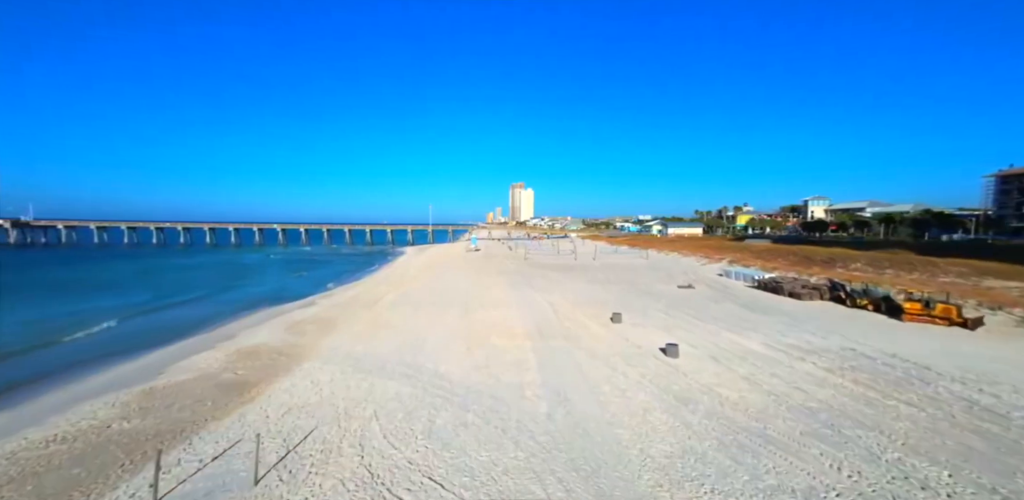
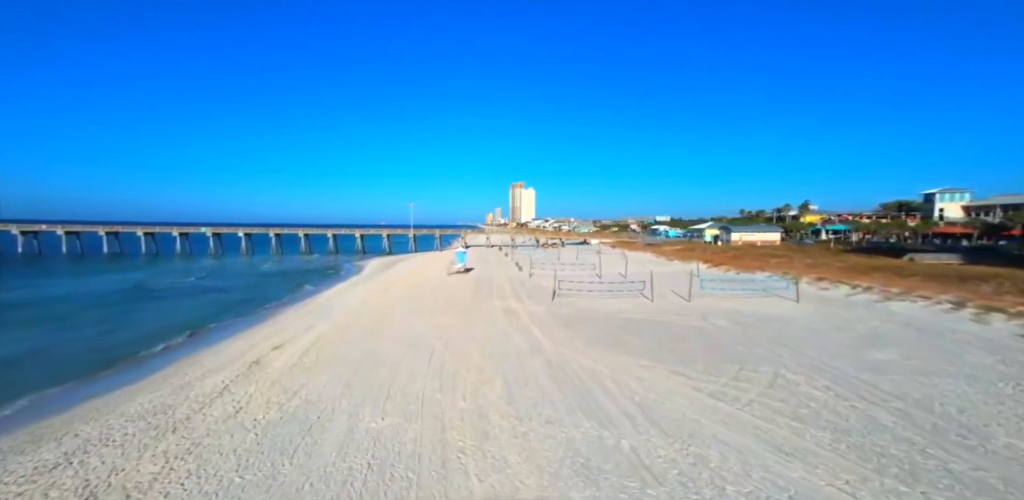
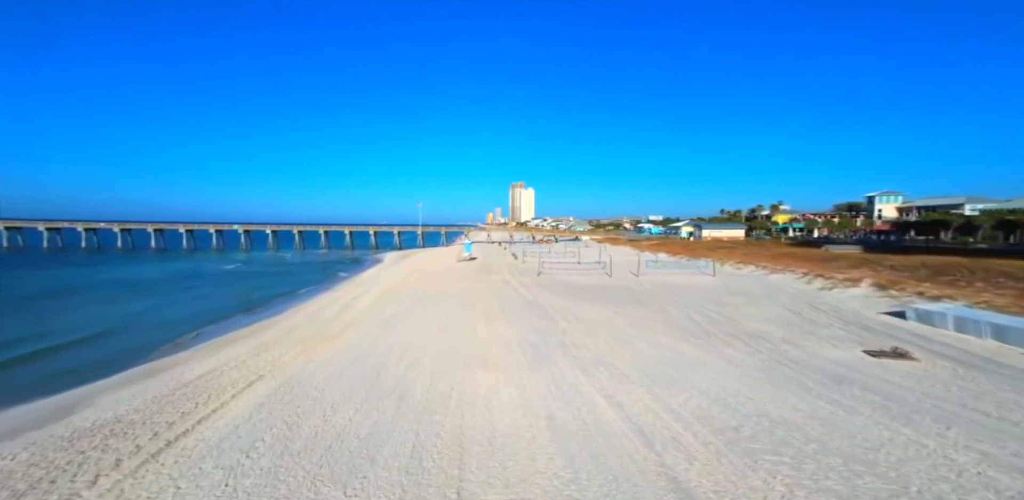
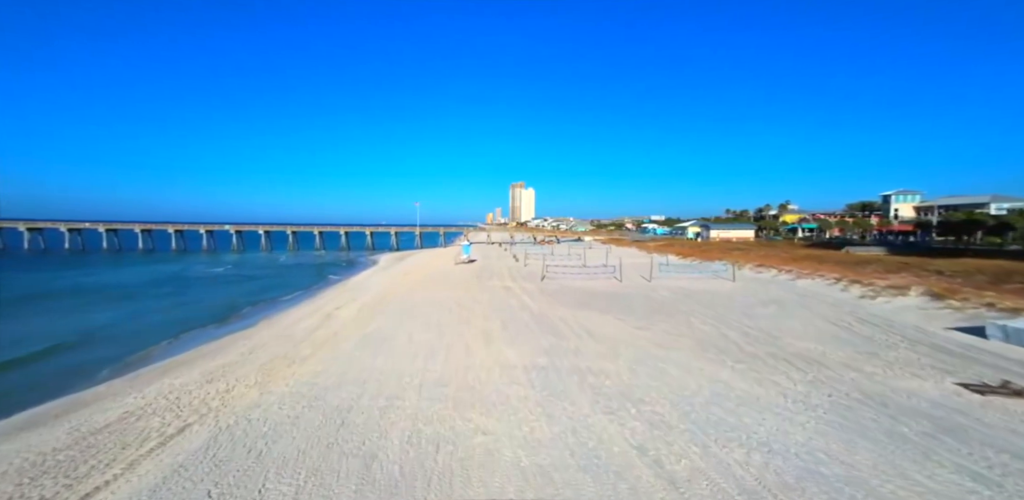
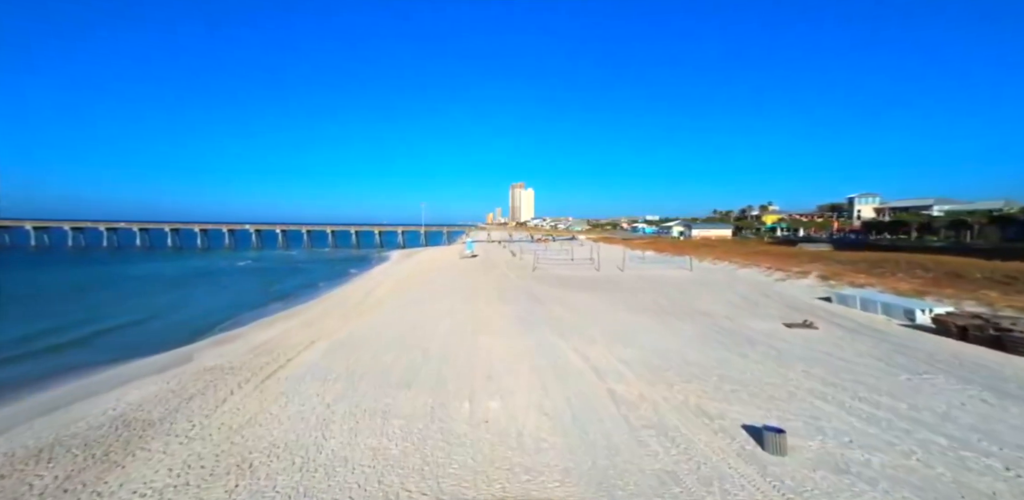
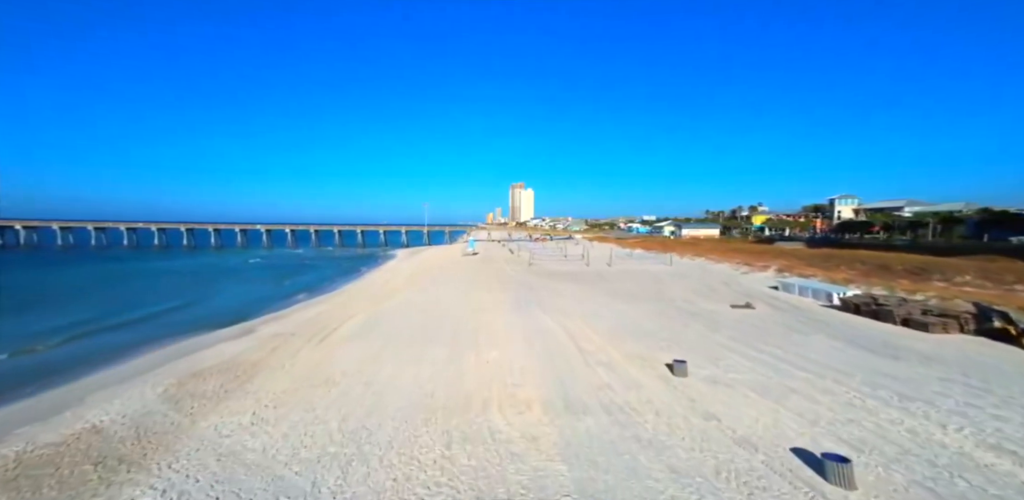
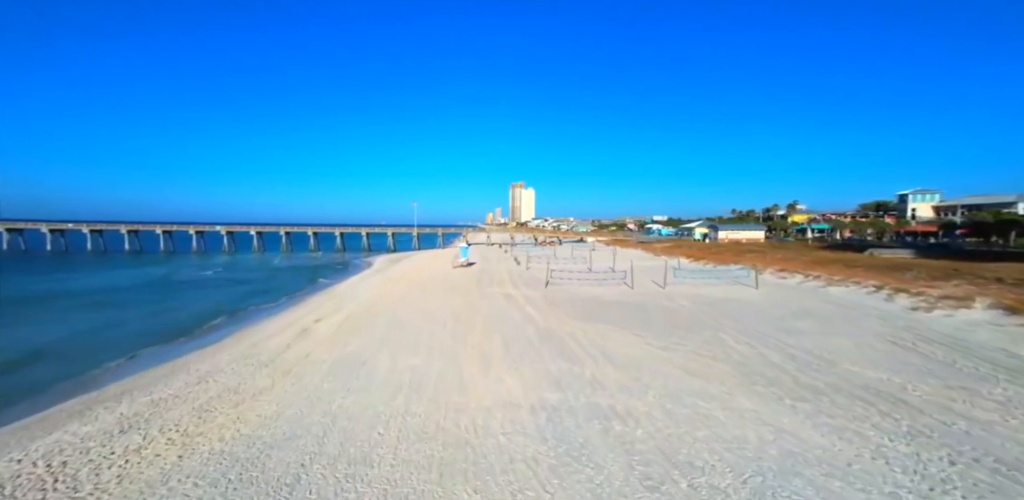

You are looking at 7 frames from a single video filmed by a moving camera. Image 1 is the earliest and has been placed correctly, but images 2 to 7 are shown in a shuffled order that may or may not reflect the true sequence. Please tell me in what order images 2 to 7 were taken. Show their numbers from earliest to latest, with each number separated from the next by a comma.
6, 5, 3, 4, 7, 2
